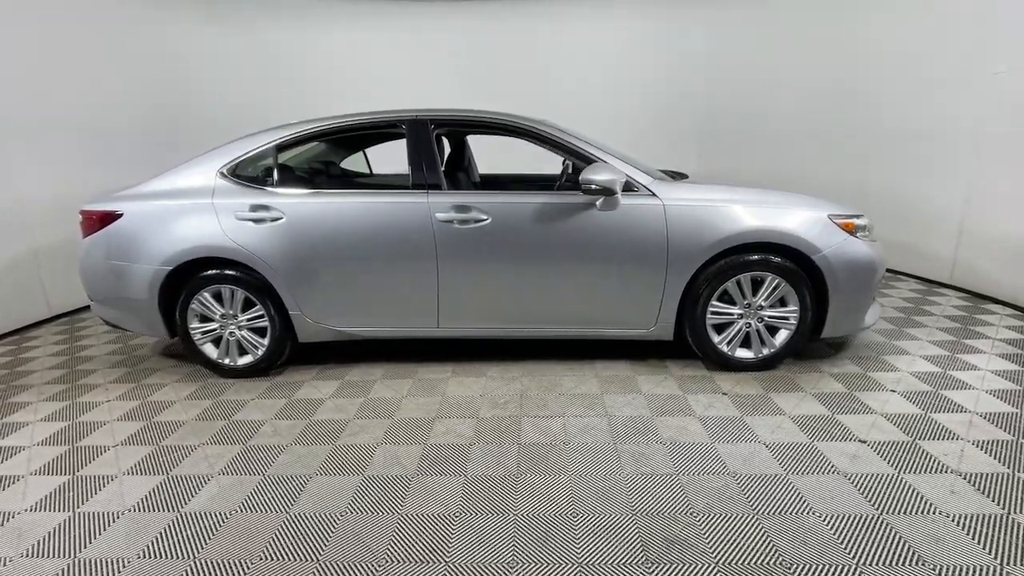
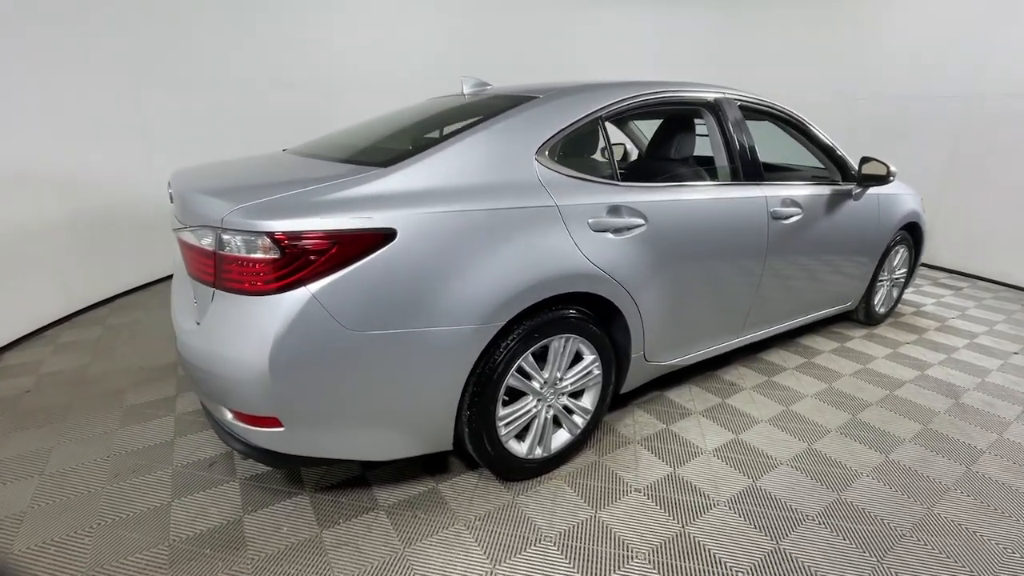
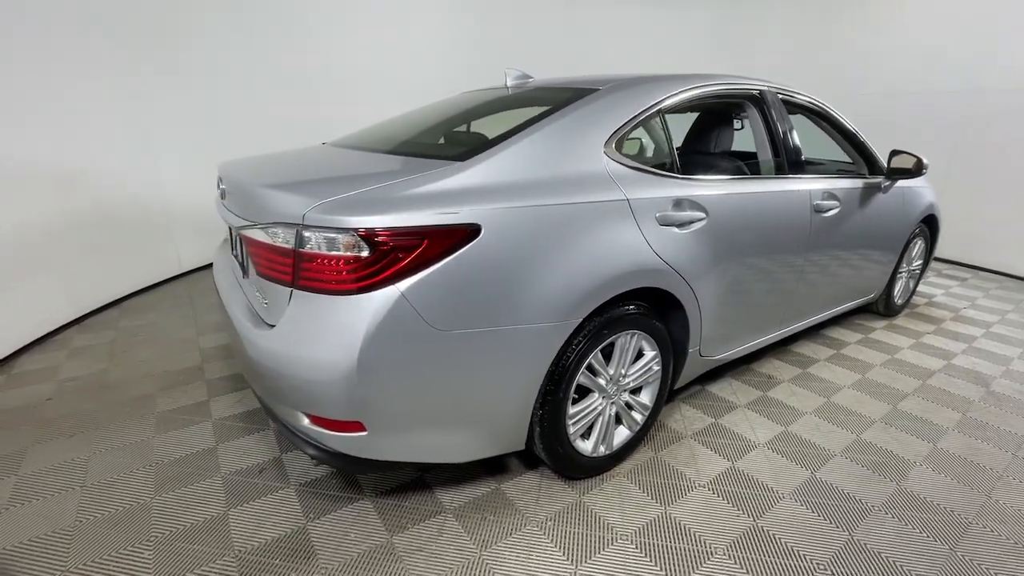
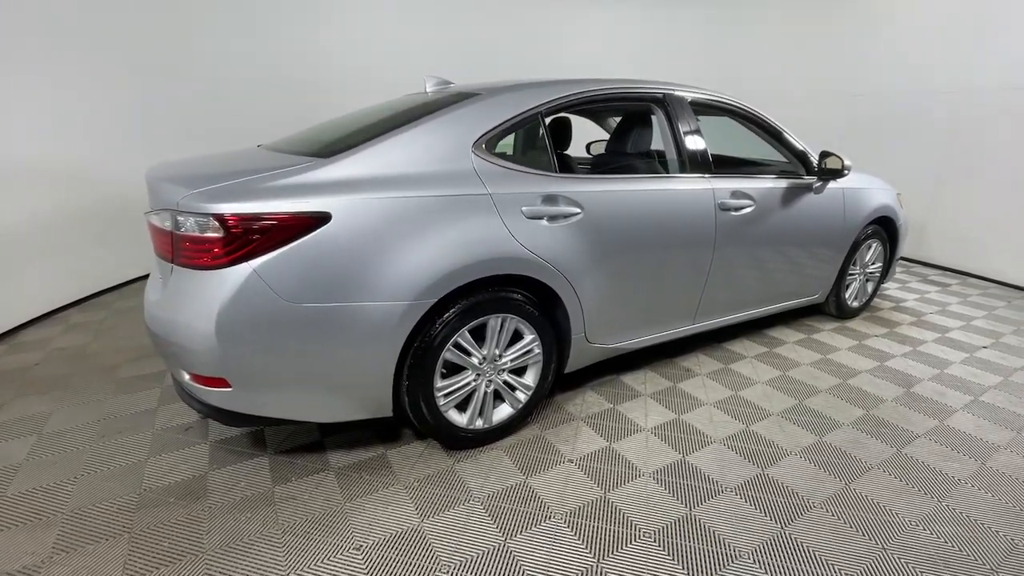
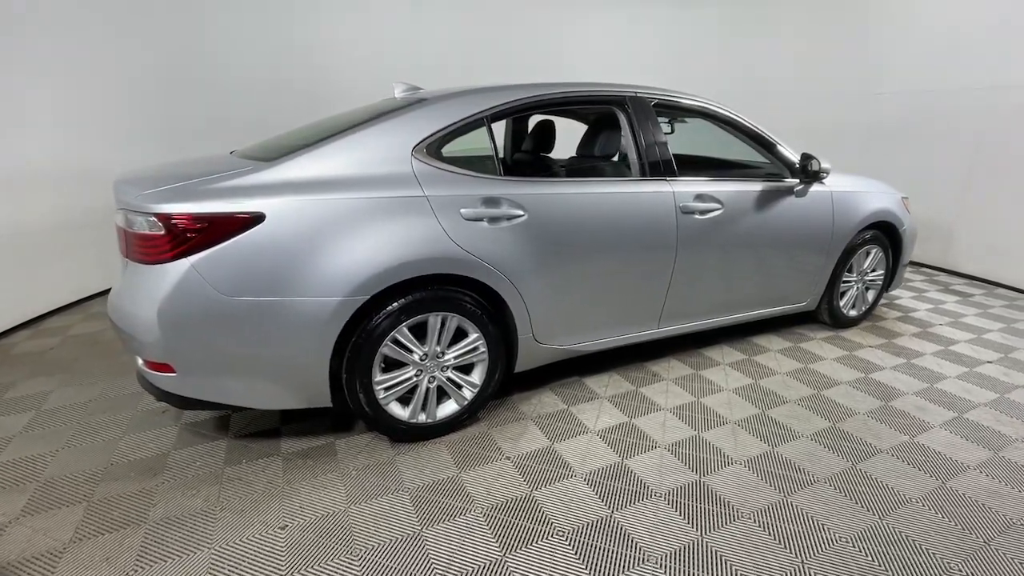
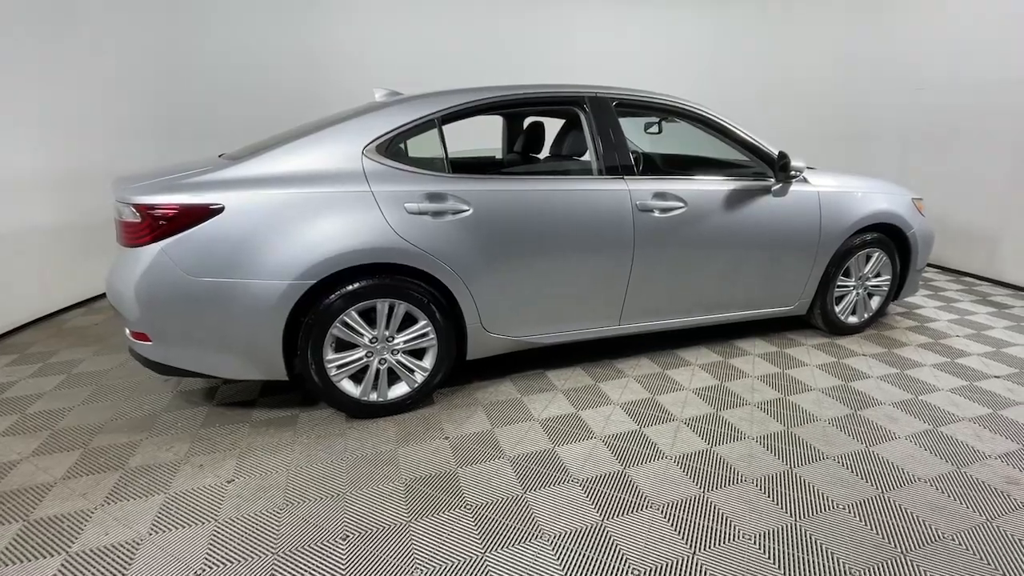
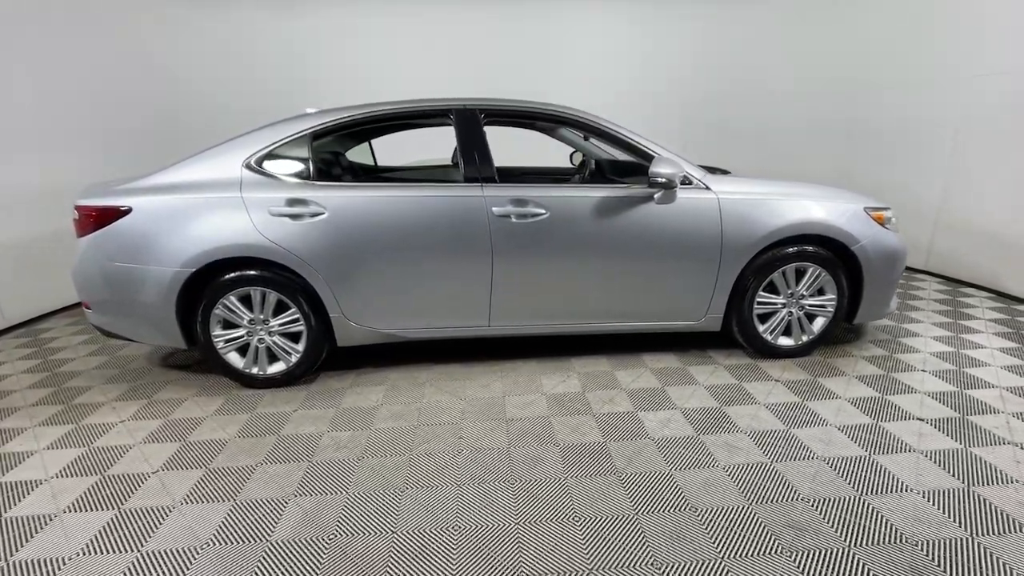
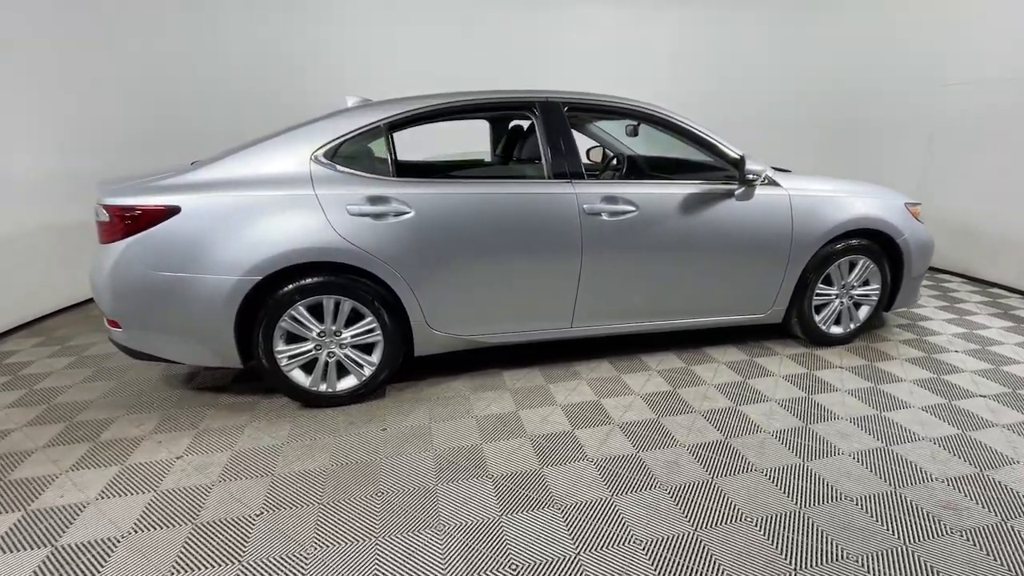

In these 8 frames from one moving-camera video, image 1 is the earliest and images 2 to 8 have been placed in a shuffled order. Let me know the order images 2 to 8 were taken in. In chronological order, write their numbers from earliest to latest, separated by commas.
7, 8, 6, 5, 4, 2, 3
